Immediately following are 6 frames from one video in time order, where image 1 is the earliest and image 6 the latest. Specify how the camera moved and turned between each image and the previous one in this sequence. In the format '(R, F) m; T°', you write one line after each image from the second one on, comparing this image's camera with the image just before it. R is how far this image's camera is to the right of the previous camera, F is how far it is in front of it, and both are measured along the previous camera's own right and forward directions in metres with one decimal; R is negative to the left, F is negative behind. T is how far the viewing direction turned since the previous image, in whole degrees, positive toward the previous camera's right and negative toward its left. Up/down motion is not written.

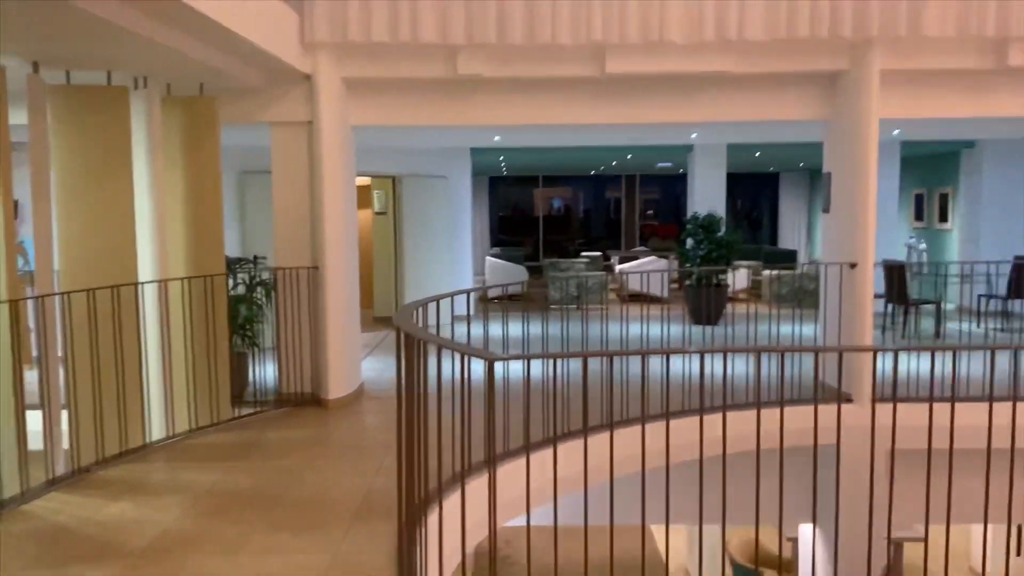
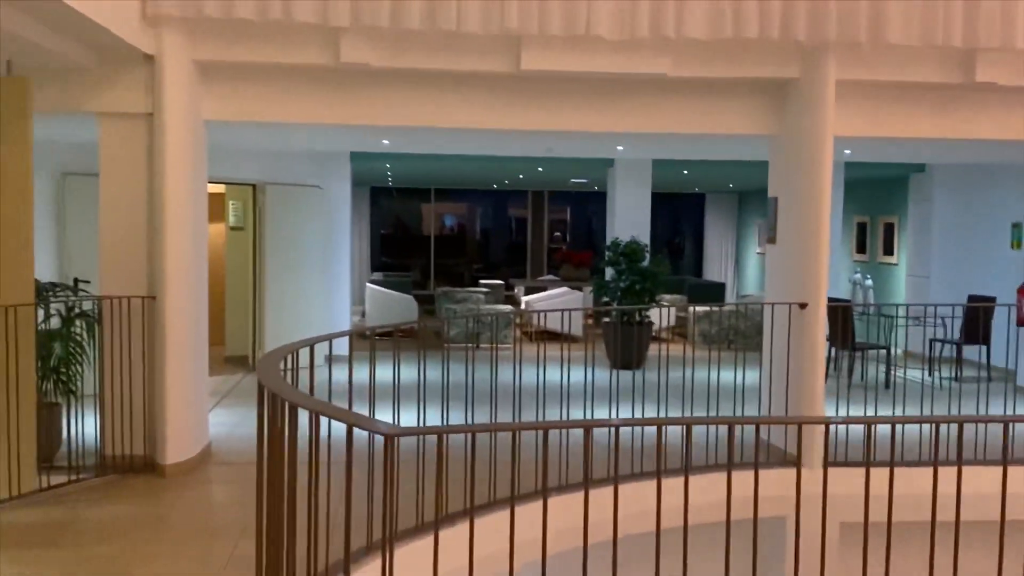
(-0.1, +1.5) m; +8°
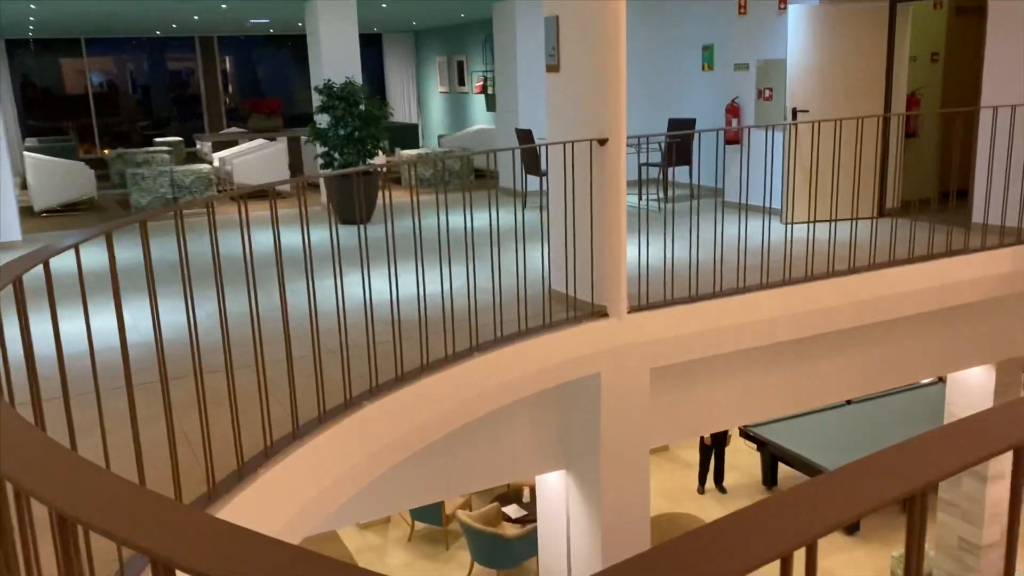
(-1.3, +0.8) m; +26°
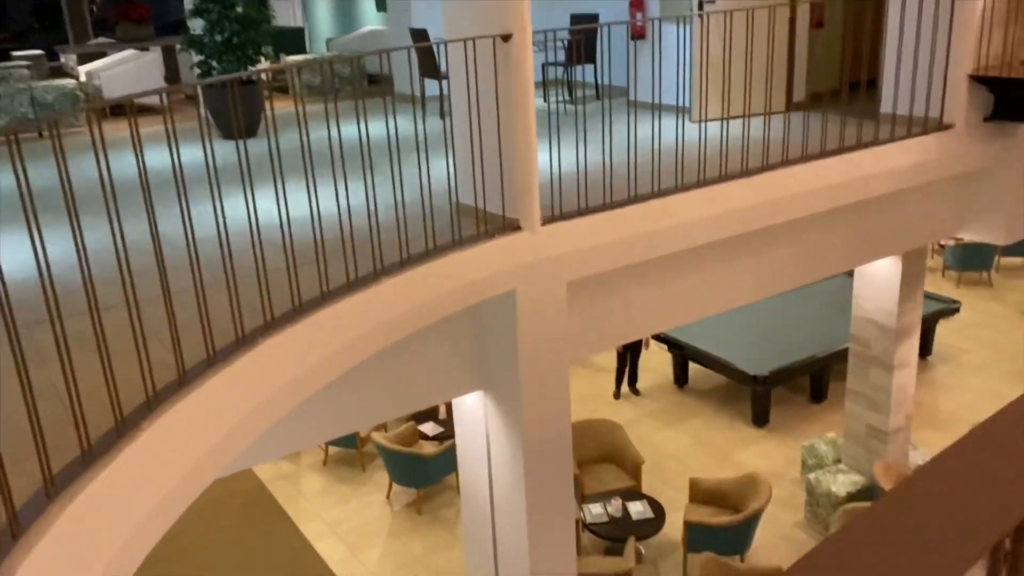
(0.0, +0.3) m; +6°
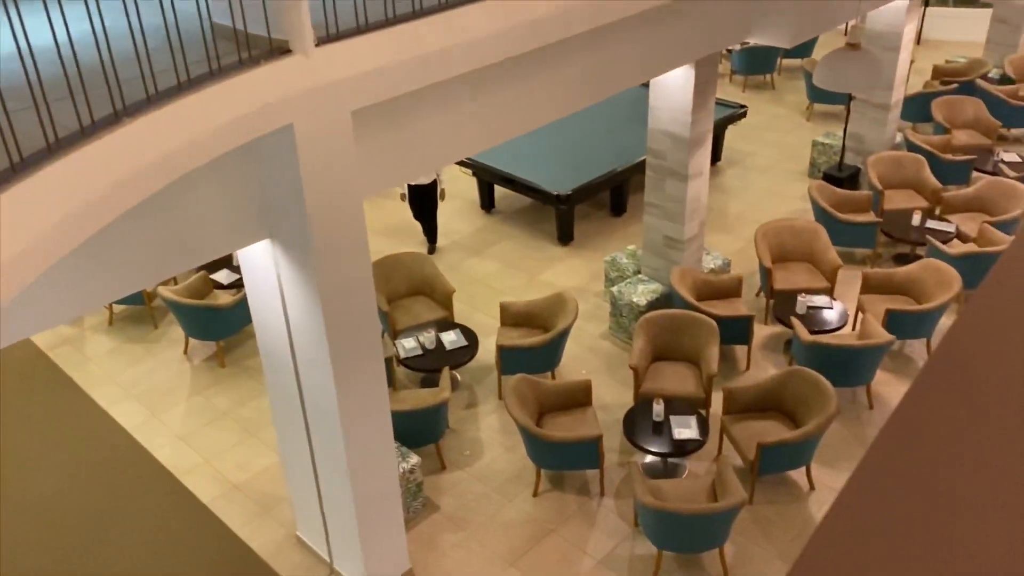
(+0.1, +0.3) m; +12°
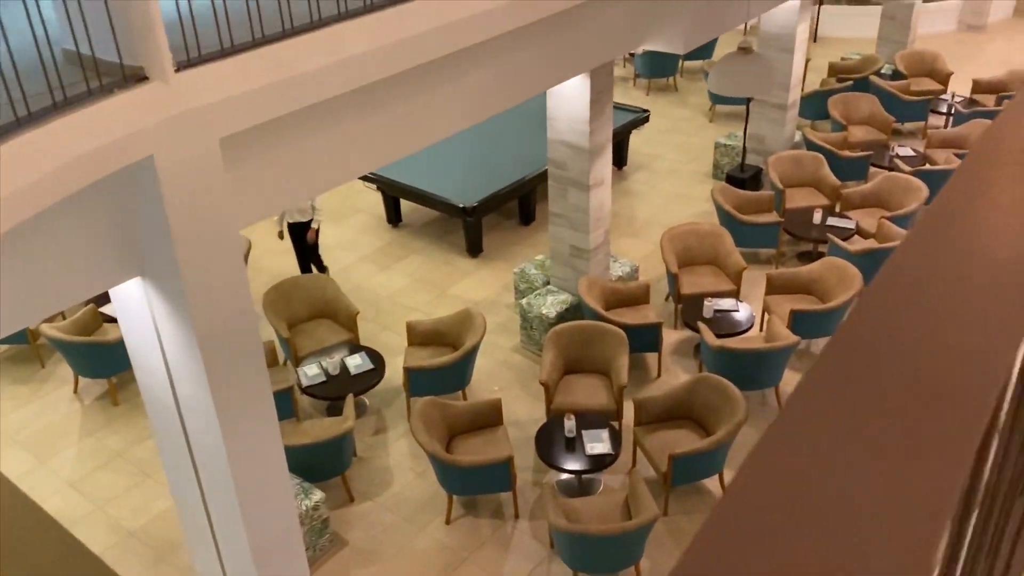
(+0.2, +0.2) m; +5°
